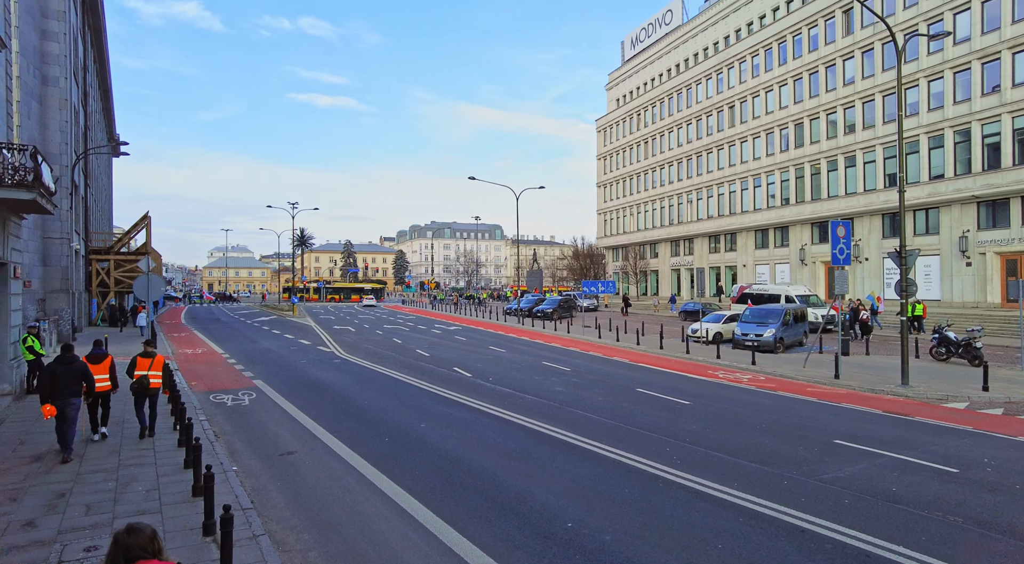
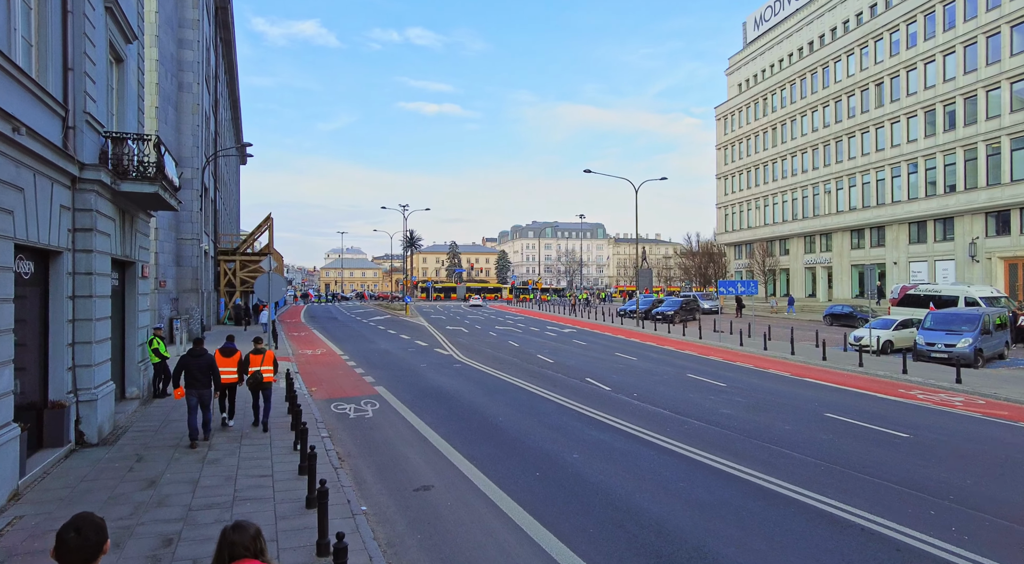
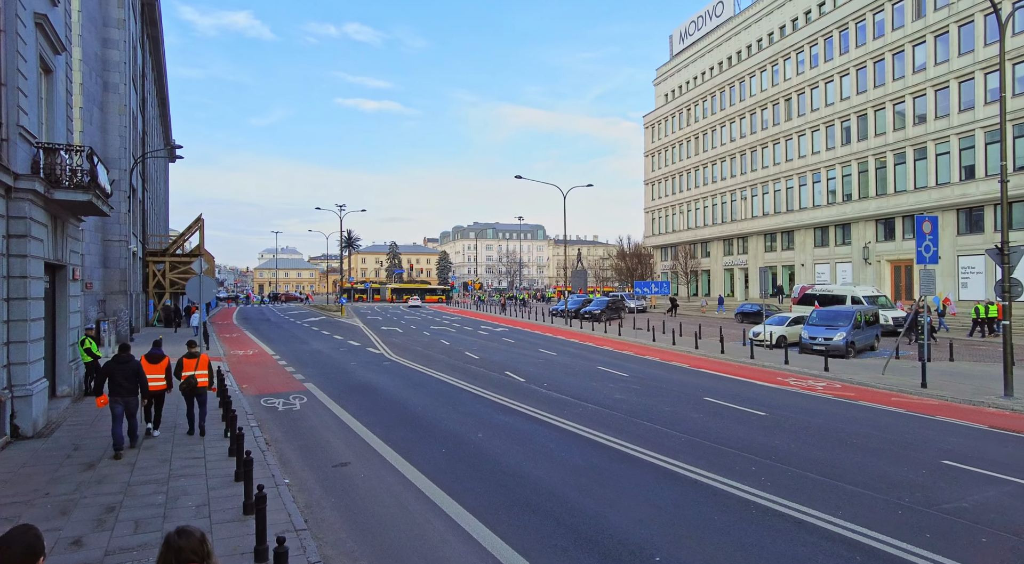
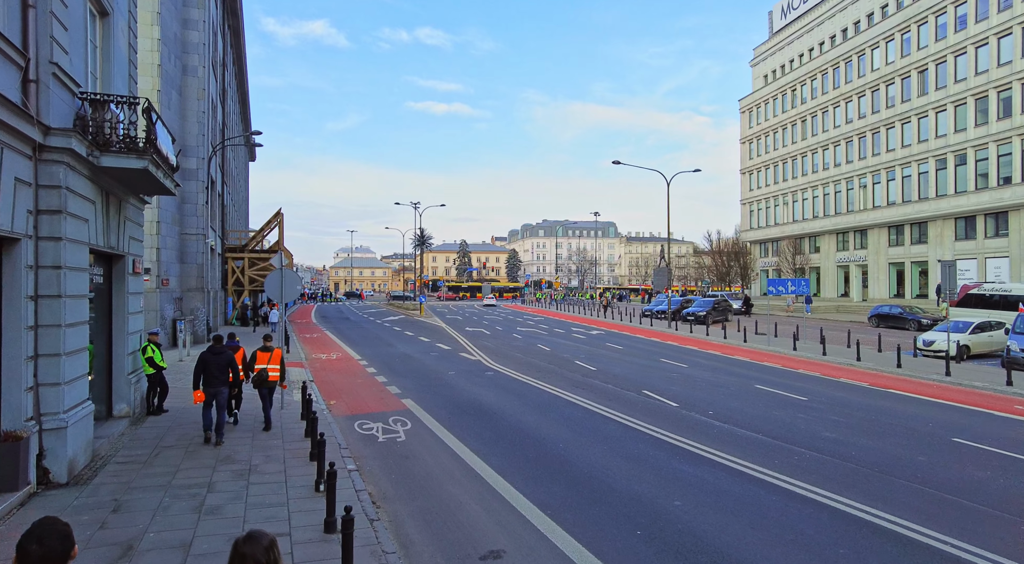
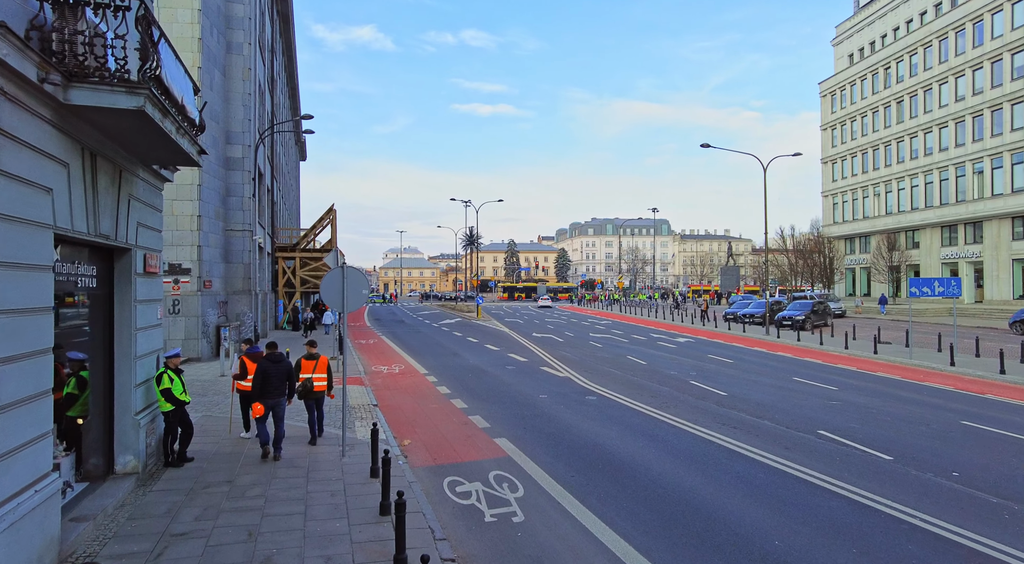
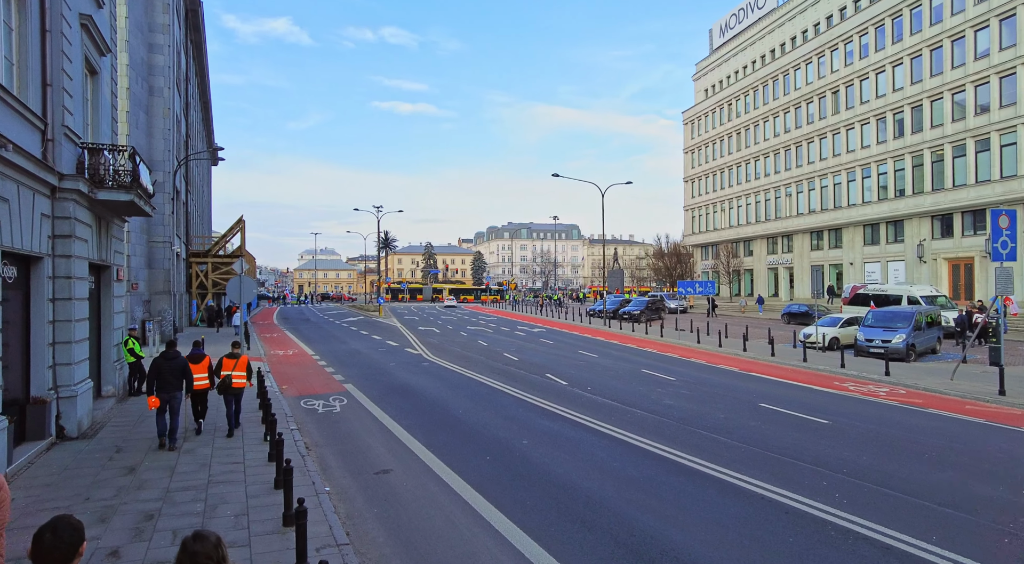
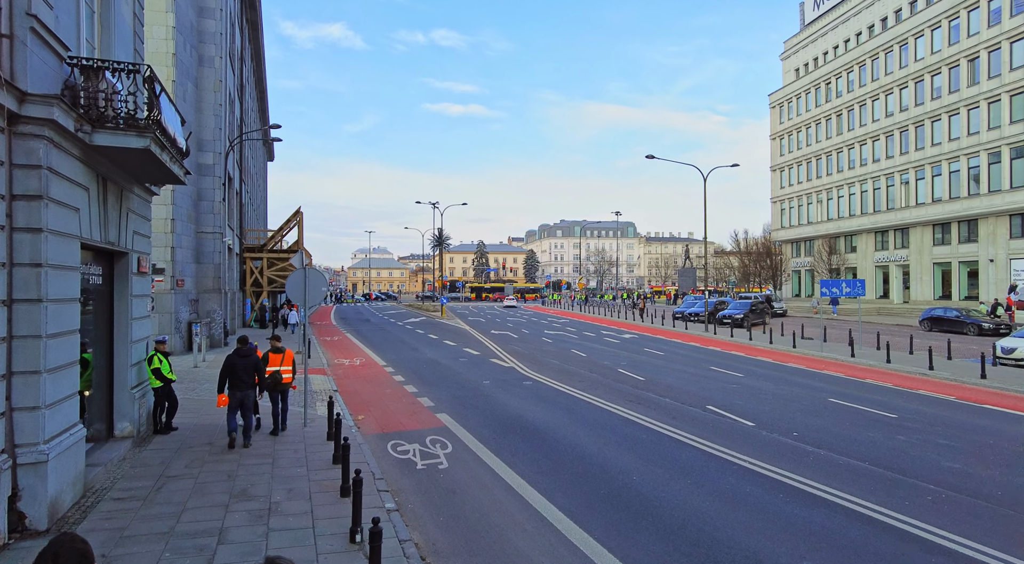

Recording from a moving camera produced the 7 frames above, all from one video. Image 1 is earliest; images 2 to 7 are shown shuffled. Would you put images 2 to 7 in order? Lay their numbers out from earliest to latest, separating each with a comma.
3, 6, 2, 4, 7, 5
